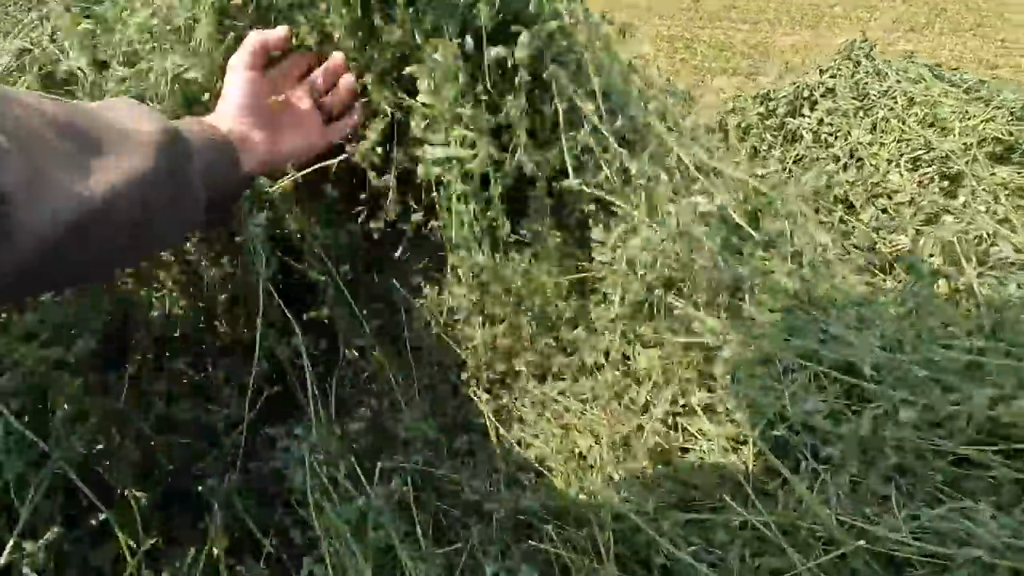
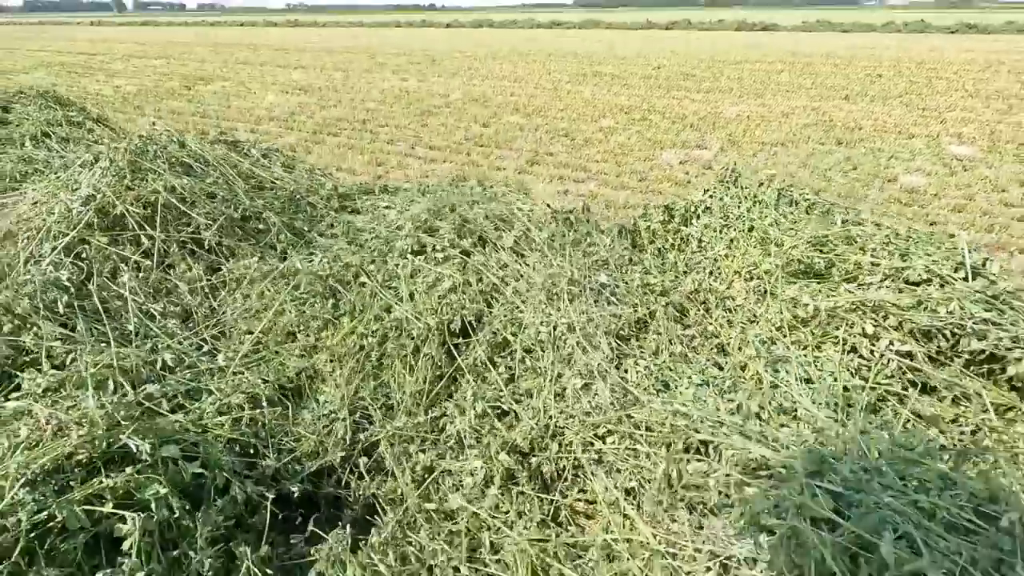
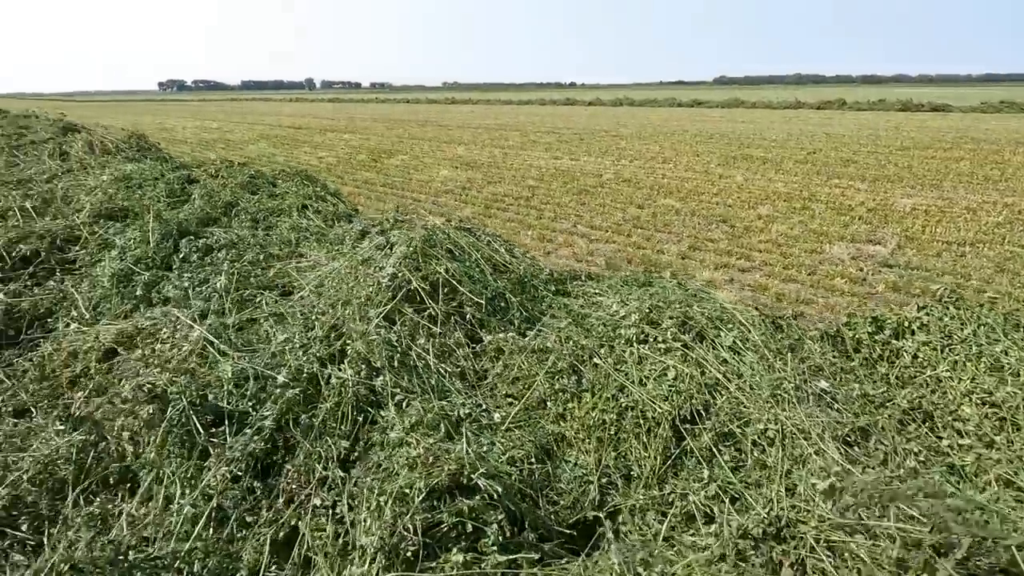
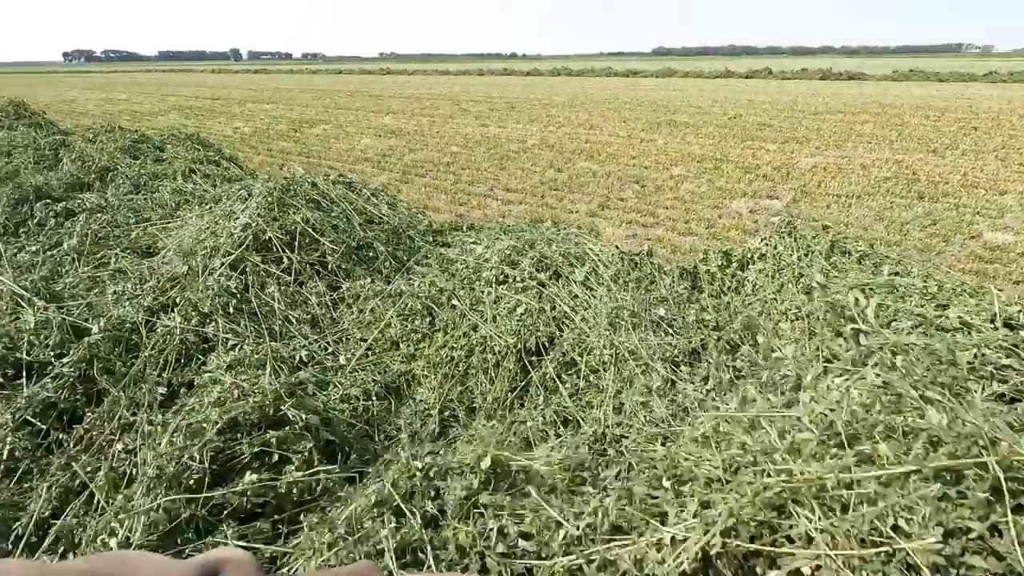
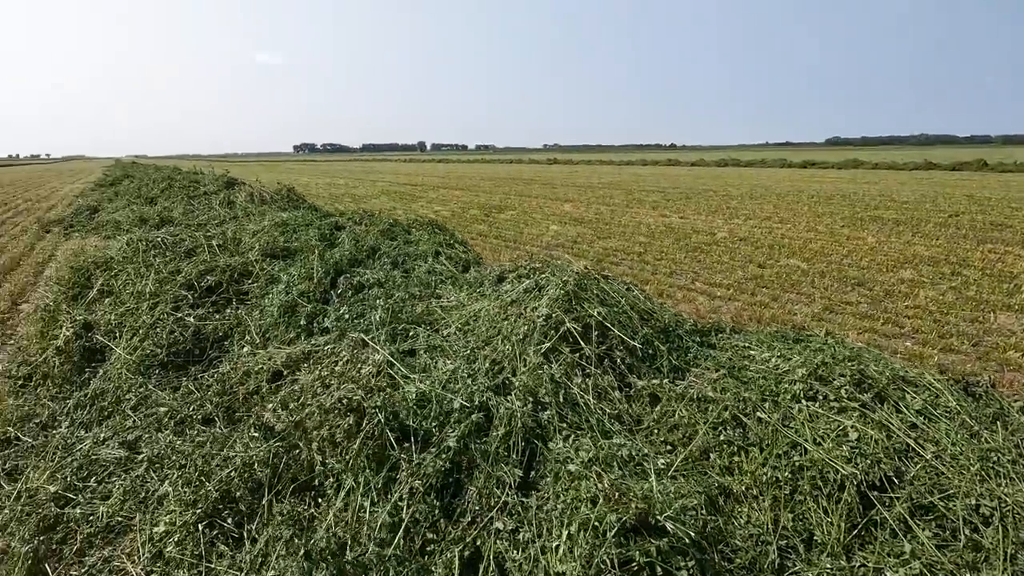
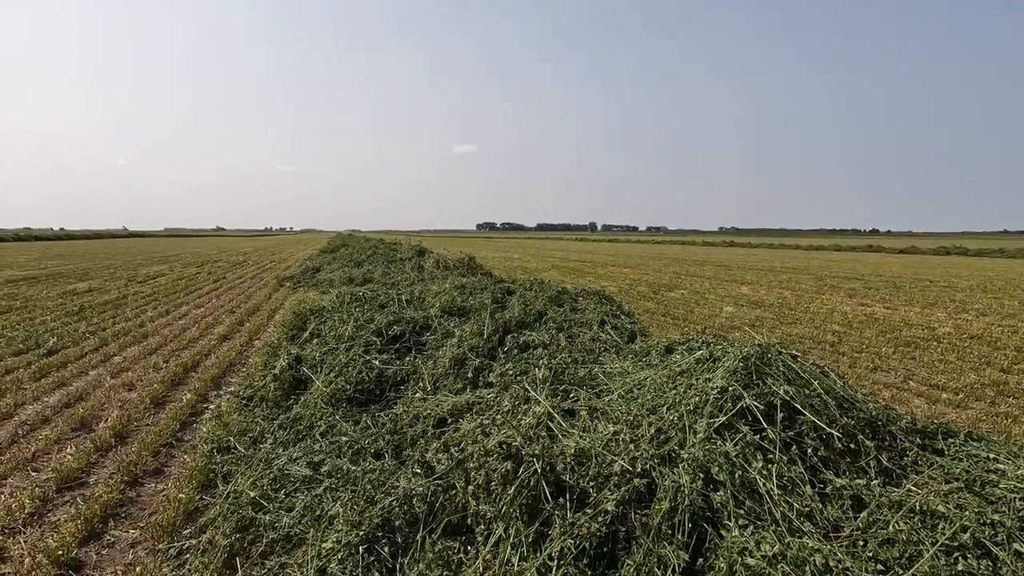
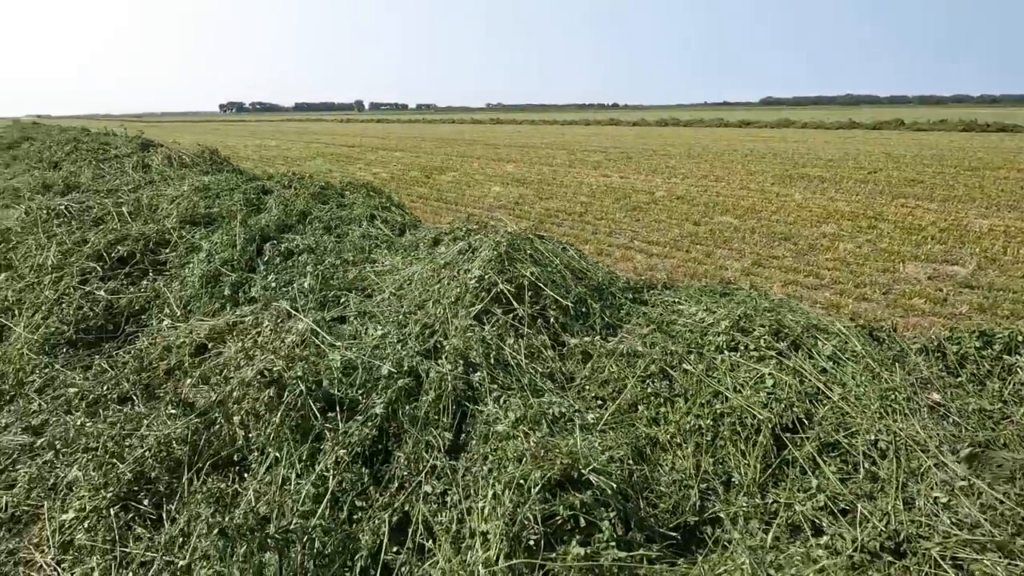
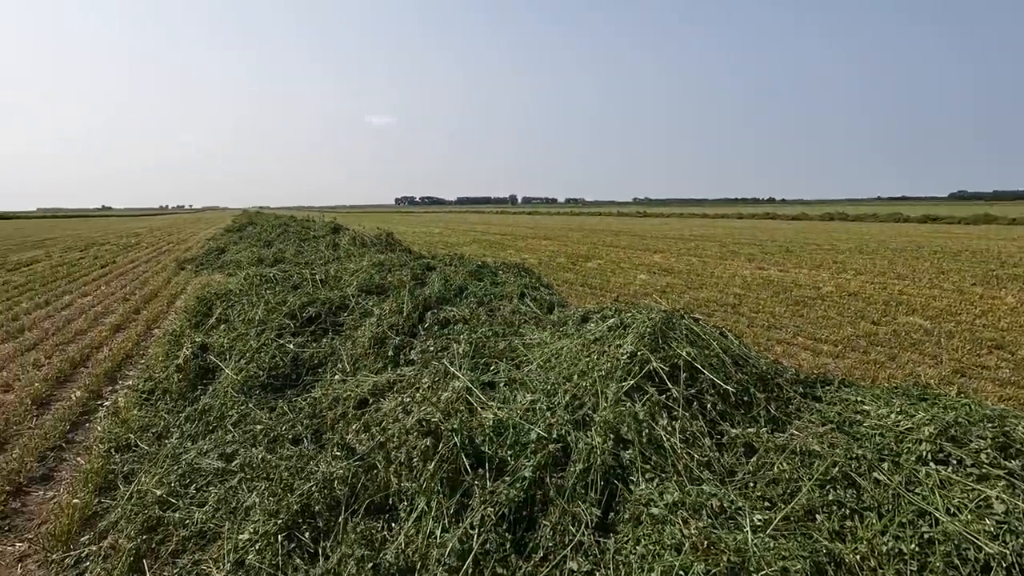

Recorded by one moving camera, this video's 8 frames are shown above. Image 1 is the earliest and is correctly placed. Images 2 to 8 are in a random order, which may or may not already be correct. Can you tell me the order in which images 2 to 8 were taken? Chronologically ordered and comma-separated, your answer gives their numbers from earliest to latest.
2, 4, 3, 7, 5, 8, 6
